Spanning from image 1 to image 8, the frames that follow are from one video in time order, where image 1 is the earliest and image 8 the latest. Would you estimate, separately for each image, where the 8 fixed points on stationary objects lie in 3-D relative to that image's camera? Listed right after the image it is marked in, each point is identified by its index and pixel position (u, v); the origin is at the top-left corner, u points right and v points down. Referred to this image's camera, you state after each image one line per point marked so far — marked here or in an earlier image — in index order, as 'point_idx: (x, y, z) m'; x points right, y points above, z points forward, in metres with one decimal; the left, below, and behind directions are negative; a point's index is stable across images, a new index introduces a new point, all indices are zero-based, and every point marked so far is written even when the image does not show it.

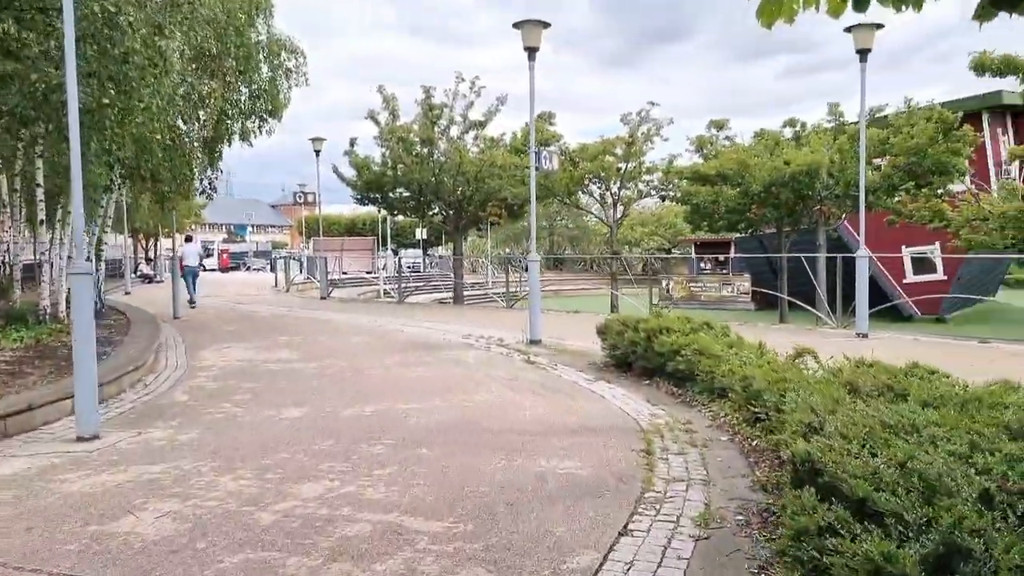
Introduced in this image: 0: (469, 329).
0: (-0.8, -0.7, +14.2) m
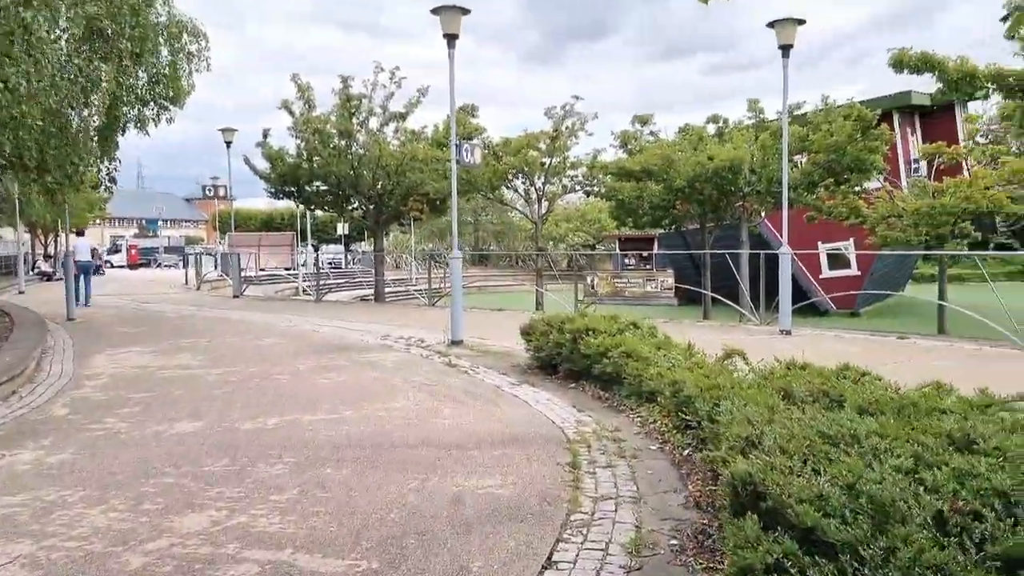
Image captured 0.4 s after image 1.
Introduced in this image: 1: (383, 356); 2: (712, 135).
0: (-2.1, -0.7, +13.6) m
1: (-1.7, -0.9, +10.6) m
2: (+4.0, +3.0, +15.8) m
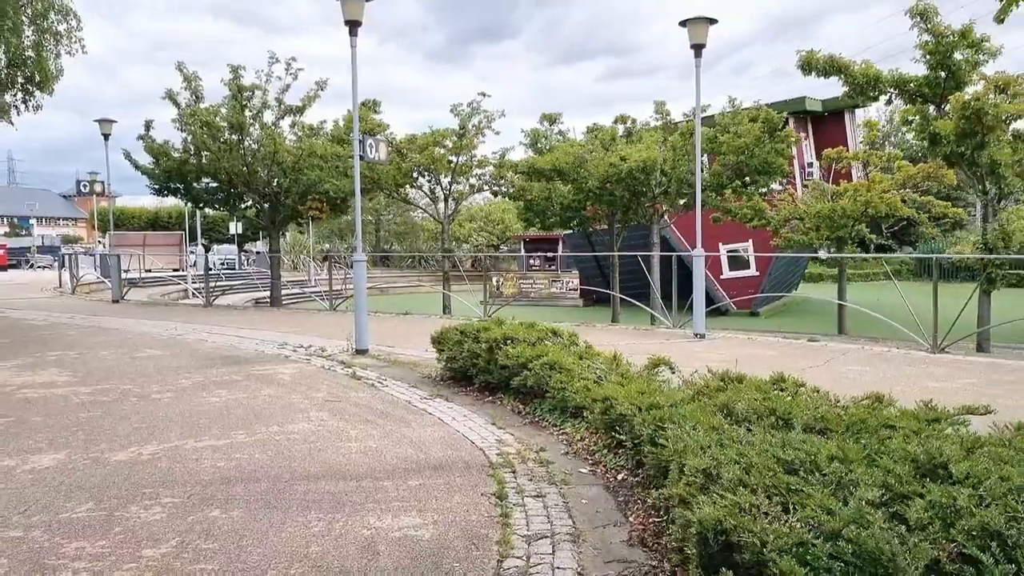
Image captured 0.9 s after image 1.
0: (-3.6, -0.8, +12.7) m
1: (-2.8, -1.0, +9.7) m
2: (+2.1, +3.0, +15.6) m
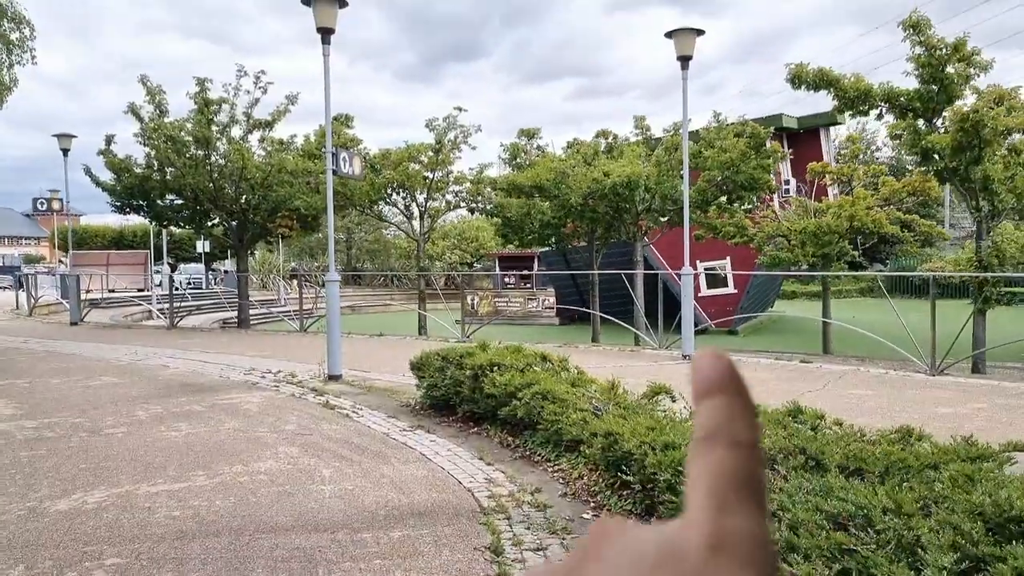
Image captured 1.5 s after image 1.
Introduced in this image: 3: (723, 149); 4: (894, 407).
0: (-3.9, -1.1, +12.0) m
1: (-3.0, -1.2, +9.0) m
2: (+1.7, +2.6, +15.2) m
3: (+3.6, +2.4, +13.6) m
4: (+3.7, -1.1, +7.7) m
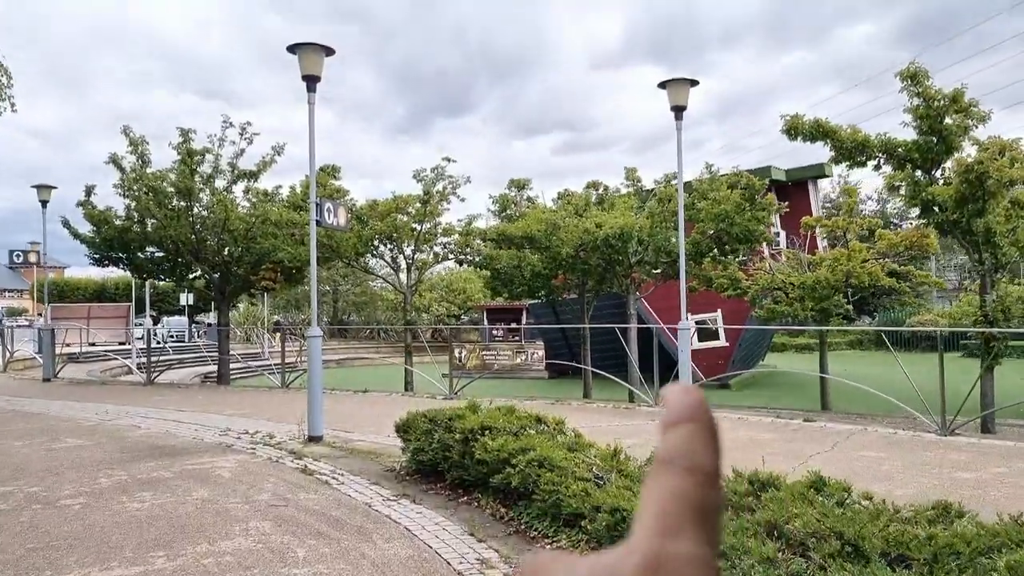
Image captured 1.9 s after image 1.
0: (-4.1, -1.9, +11.4) m
1: (-3.1, -1.8, +8.5) m
2: (+1.5, +1.6, +15.0) m
3: (+3.4, +1.5, +13.4) m
4: (+3.6, -1.7, +7.2) m
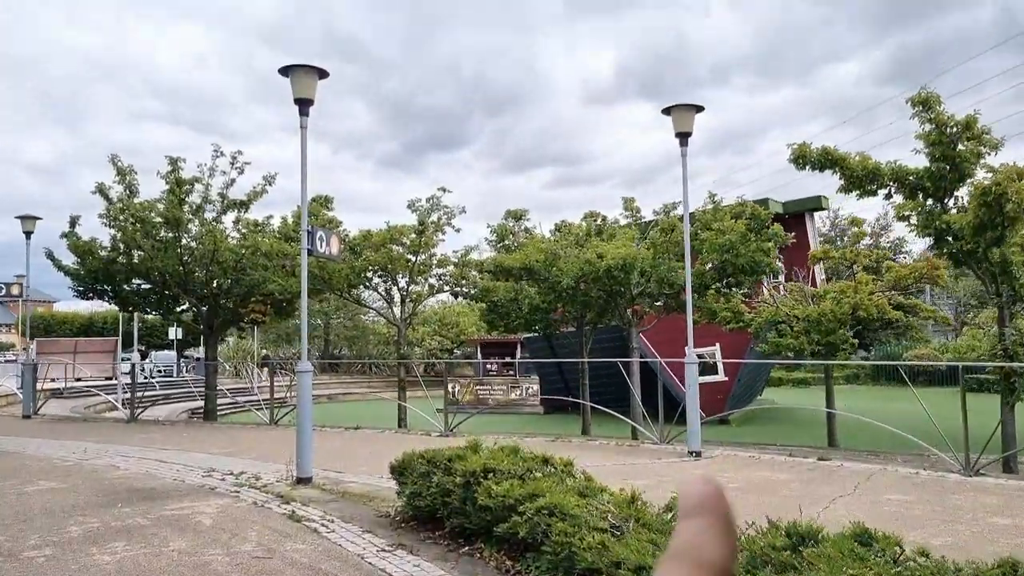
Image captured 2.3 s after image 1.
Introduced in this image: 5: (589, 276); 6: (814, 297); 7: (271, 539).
0: (-4.1, -2.3, +10.8) m
1: (-3.1, -2.2, +7.9) m
2: (+1.5, +1.0, +14.6) m
3: (+3.4, +0.9, +13.0) m
4: (+3.6, -1.9, +6.7) m
5: (+1.2, +0.2, +12.6) m
6: (+5.9, -0.2, +15.6) m
7: (-1.9, -2.0, +6.4) m
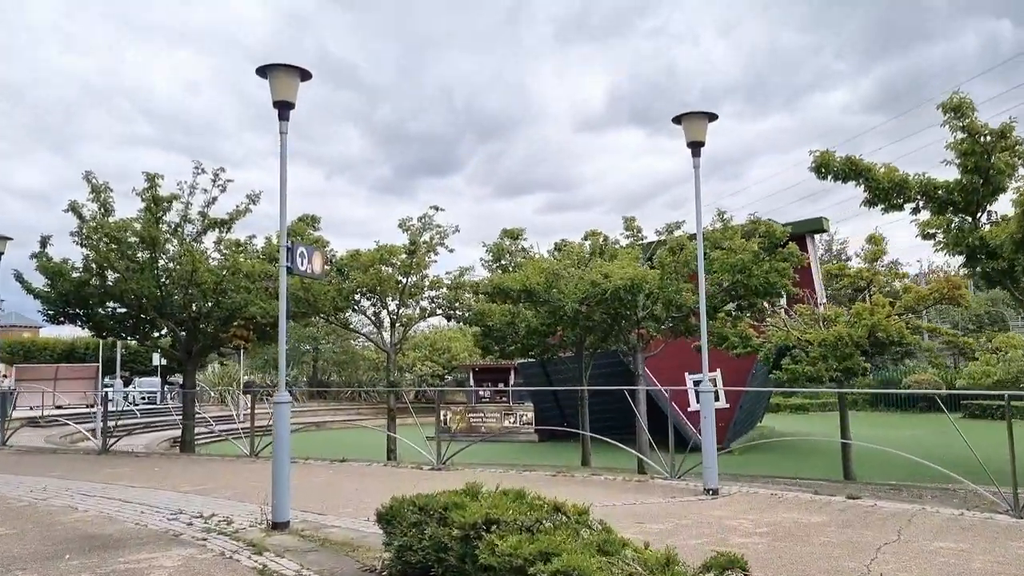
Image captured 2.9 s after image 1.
0: (-4.1, -2.6, +9.9) m
1: (-3.1, -2.3, +6.9) m
2: (+1.4, +0.6, +13.8) m
3: (+3.4, +0.6, +12.2) m
4: (+3.7, -2.1, +5.9) m
5: (+1.2, -0.1, +11.8) m
6: (+5.8, -0.6, +14.8) m
7: (-1.9, -2.2, +5.5) m
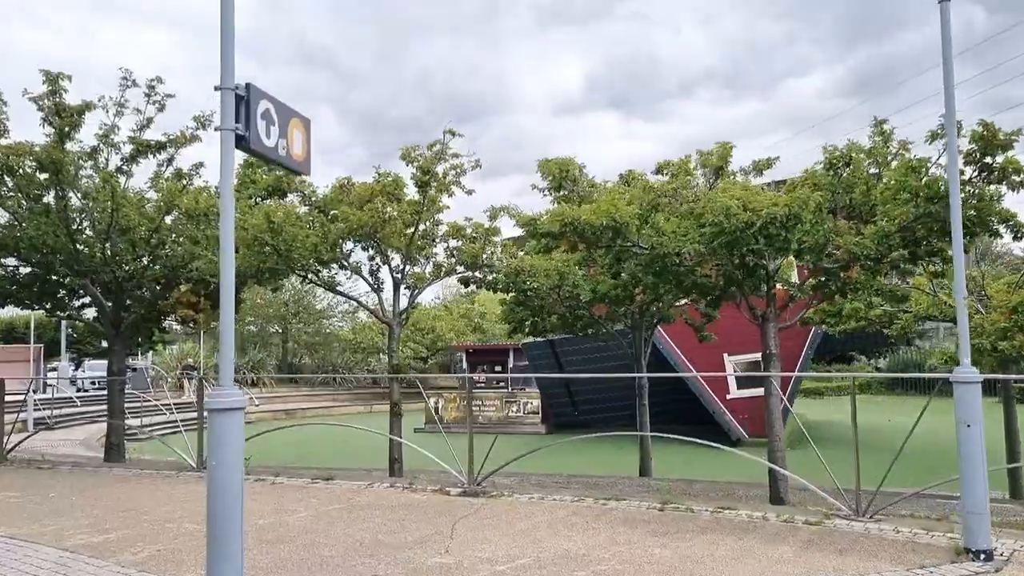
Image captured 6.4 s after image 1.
0: (-3.2, -2.0, +5.7) m
1: (-2.1, -1.8, +2.8) m
2: (+2.1, +1.3, +9.7) m
3: (+4.1, +1.2, +8.3) m
4: (+4.7, -1.6, +2.0) m
5: (+2.0, +0.5, +7.8) m
6: (+6.5, +0.1, +11.0) m
7: (-0.9, -1.7, +1.4) m
